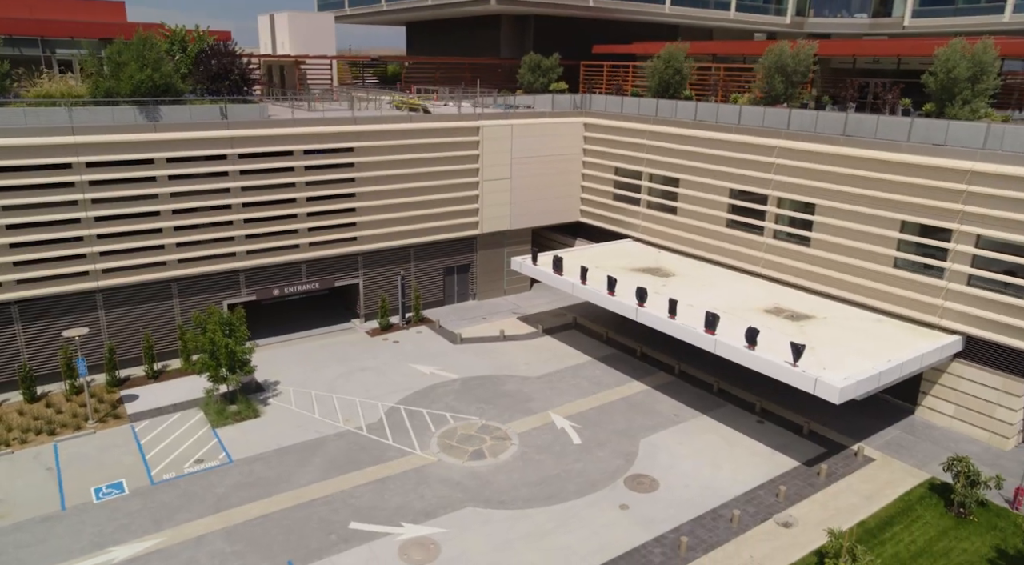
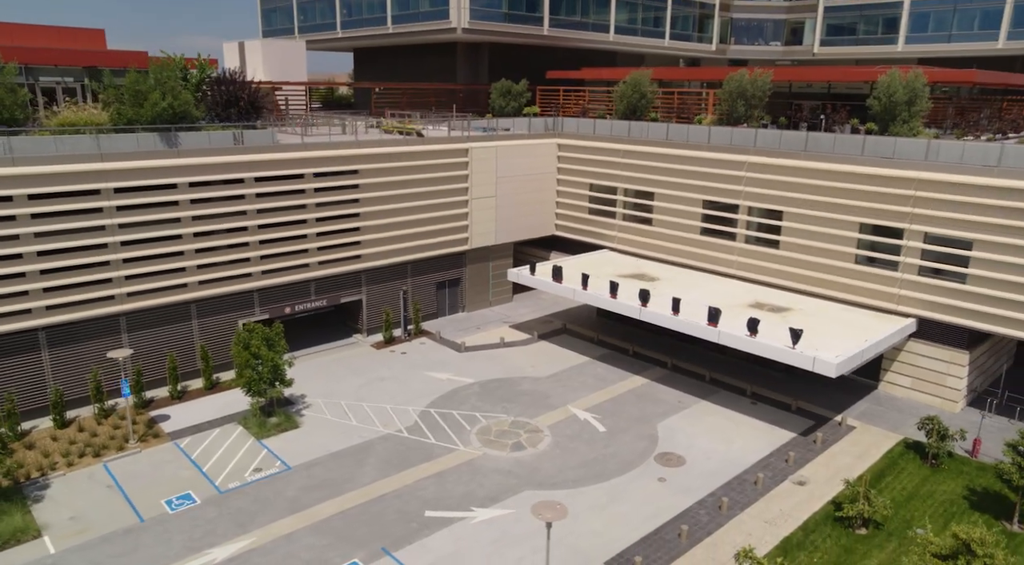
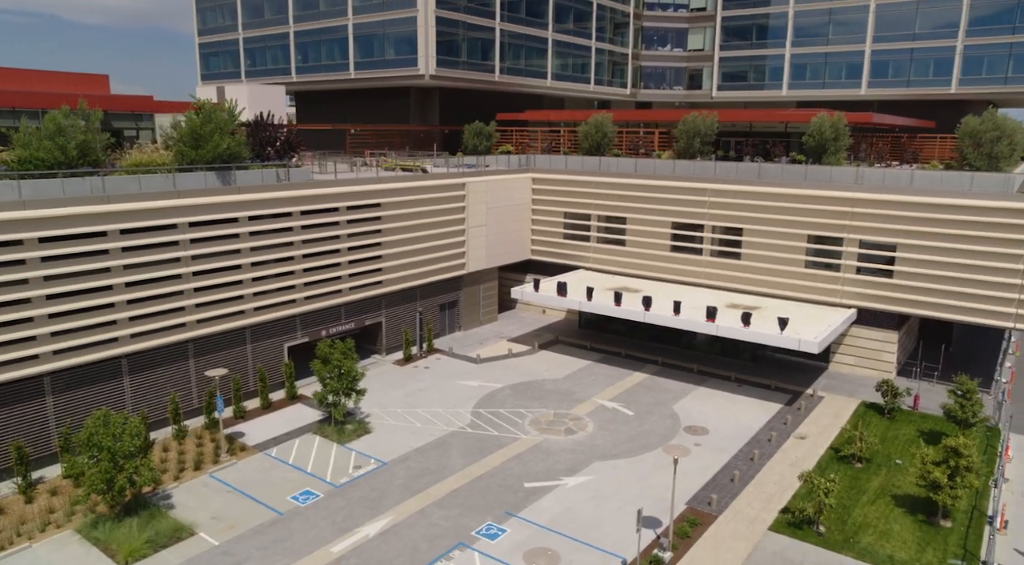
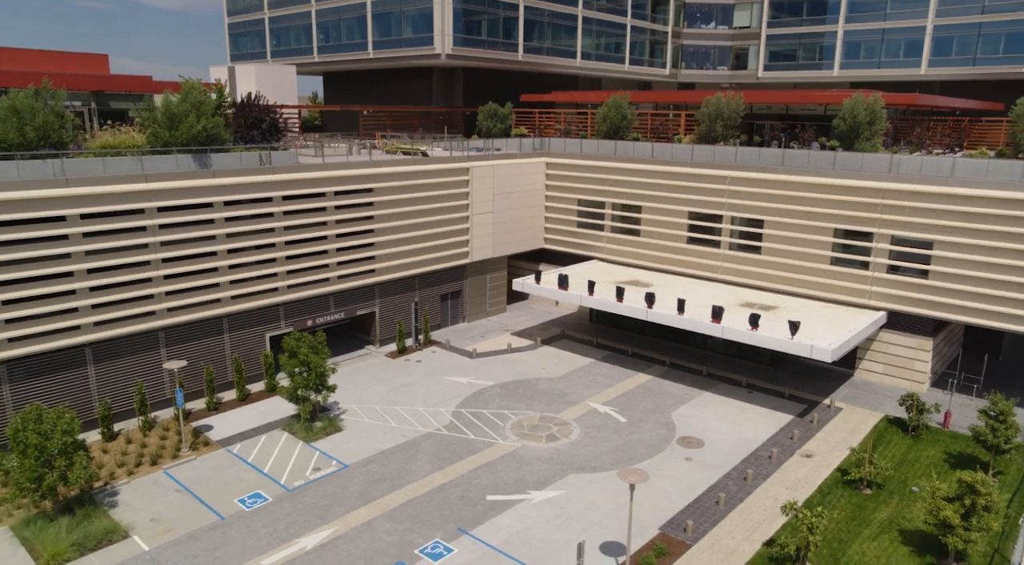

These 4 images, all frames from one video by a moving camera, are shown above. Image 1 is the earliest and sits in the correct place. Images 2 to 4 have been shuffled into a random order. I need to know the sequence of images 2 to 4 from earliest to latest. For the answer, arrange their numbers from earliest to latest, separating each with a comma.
2, 4, 3
